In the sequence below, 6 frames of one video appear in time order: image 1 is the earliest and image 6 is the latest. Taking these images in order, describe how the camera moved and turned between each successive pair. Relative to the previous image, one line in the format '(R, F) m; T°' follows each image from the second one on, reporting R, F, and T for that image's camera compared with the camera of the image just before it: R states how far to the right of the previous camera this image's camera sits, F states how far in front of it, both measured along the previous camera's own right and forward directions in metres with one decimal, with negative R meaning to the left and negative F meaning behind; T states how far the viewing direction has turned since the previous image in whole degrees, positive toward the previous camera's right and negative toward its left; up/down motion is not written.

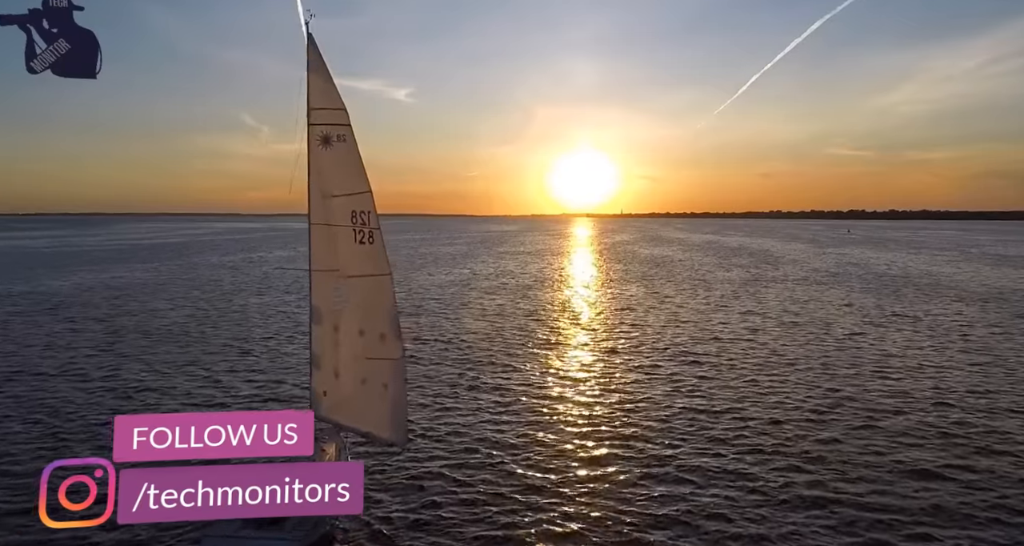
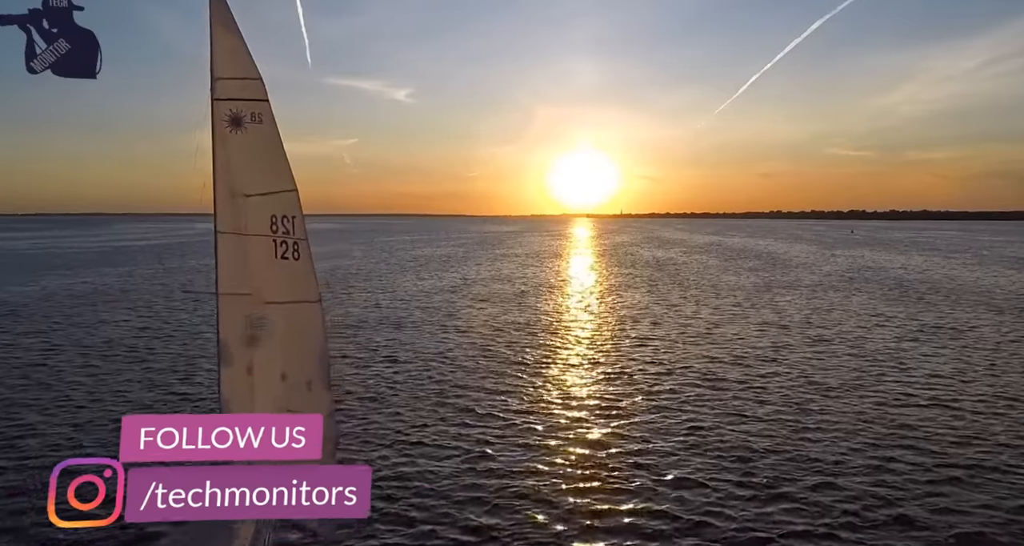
(+0.4, +3.6) m; 0°
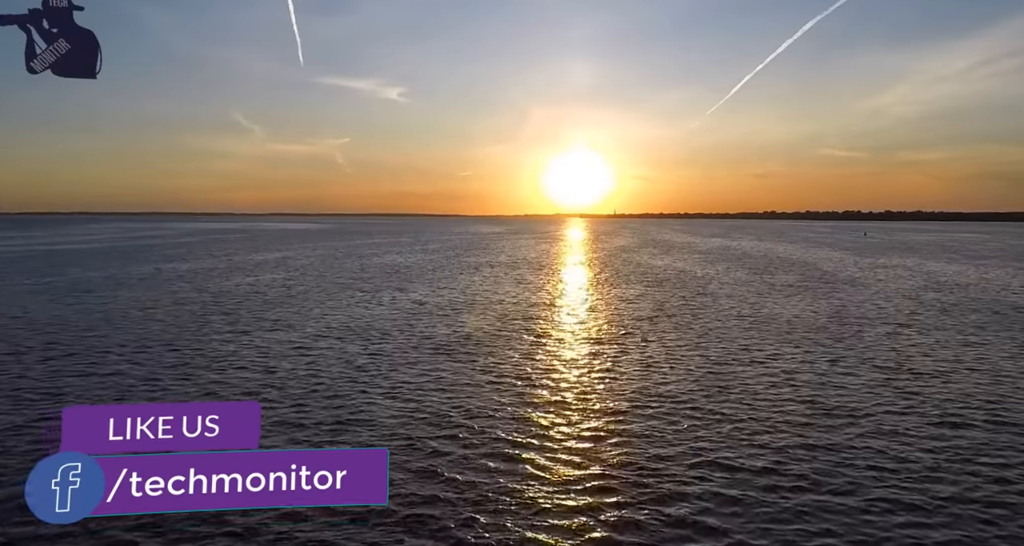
(+1.5, +15.5) m; +1°
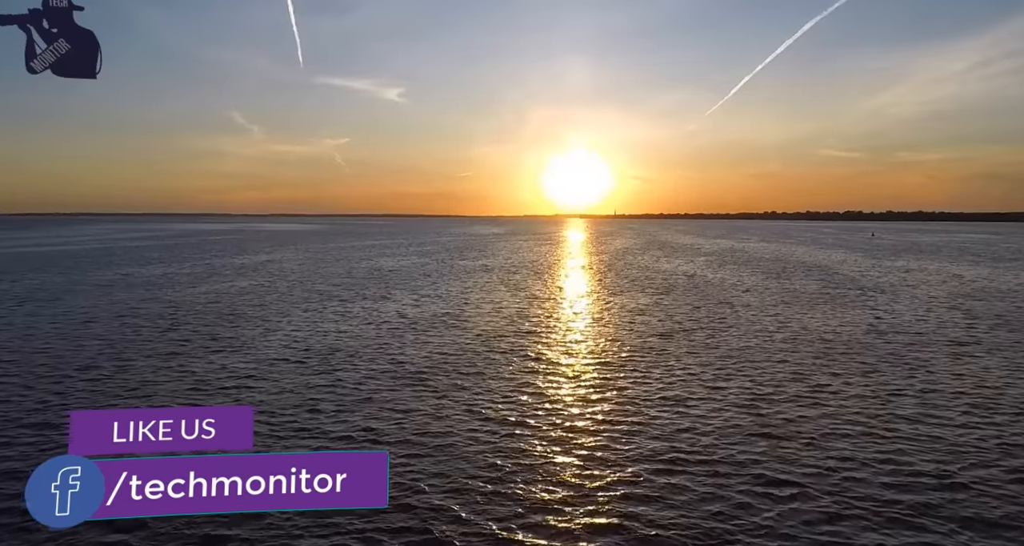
(+0.3, +5.2) m; 0°
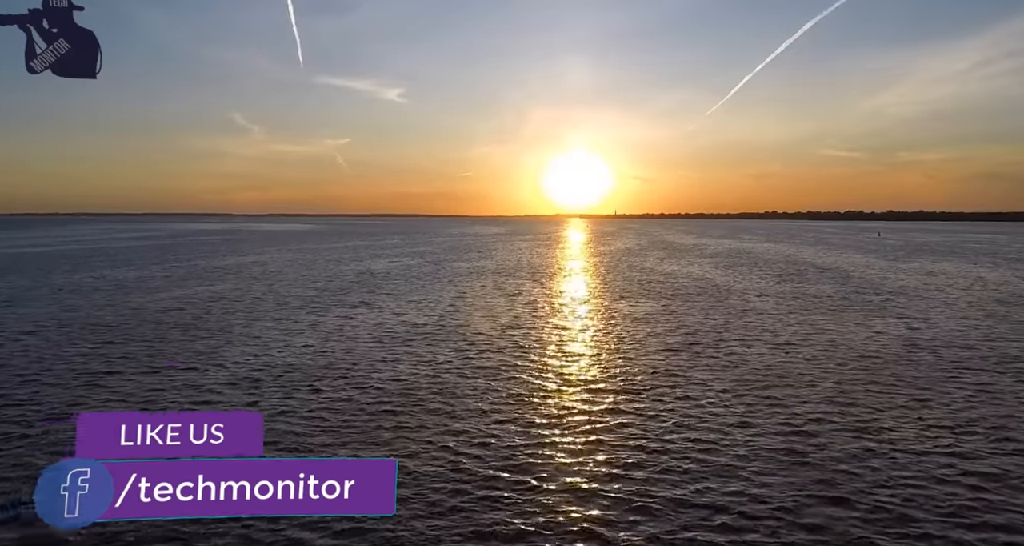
(+0.3, +3.9) m; 0°
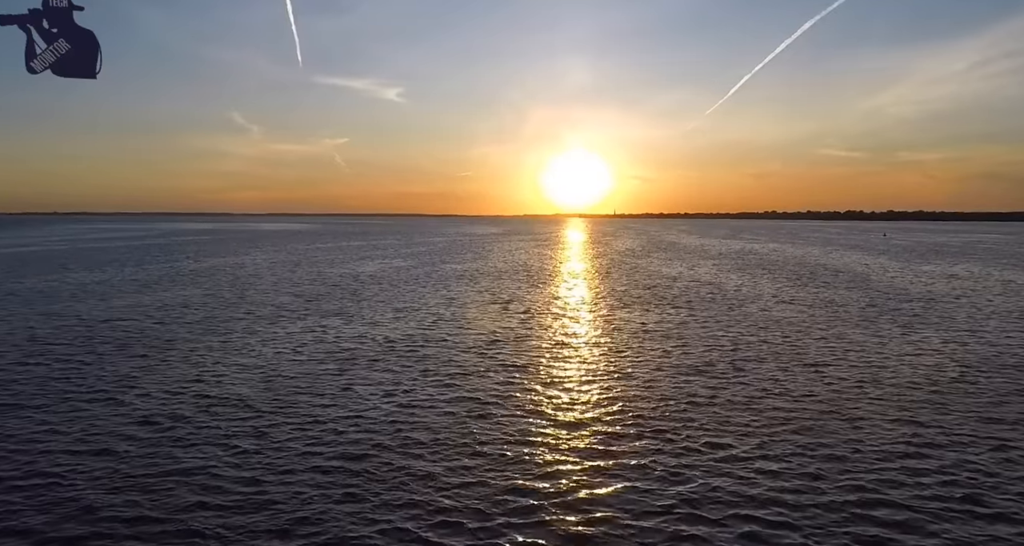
(+0.3, +4.2) m; 0°
